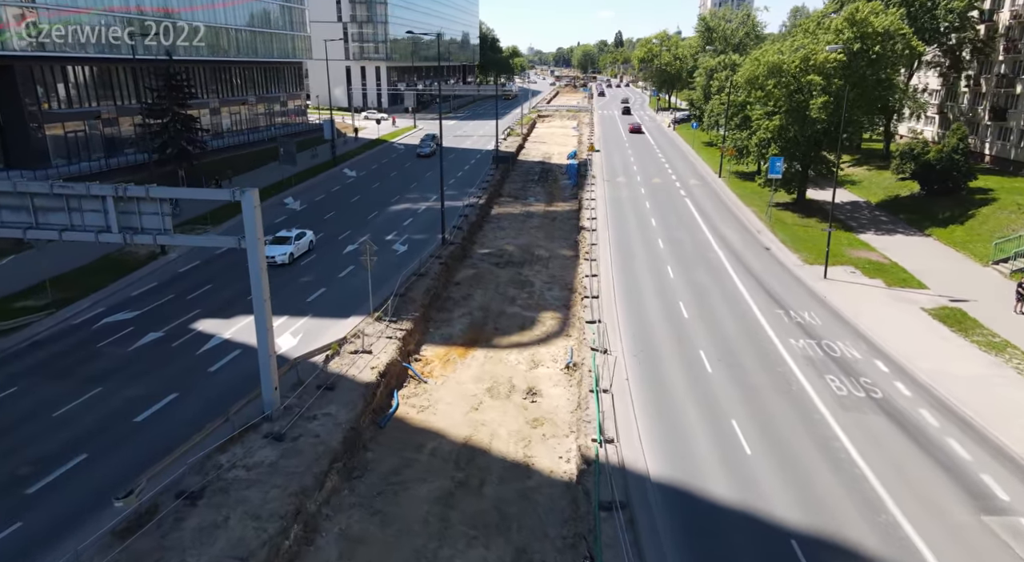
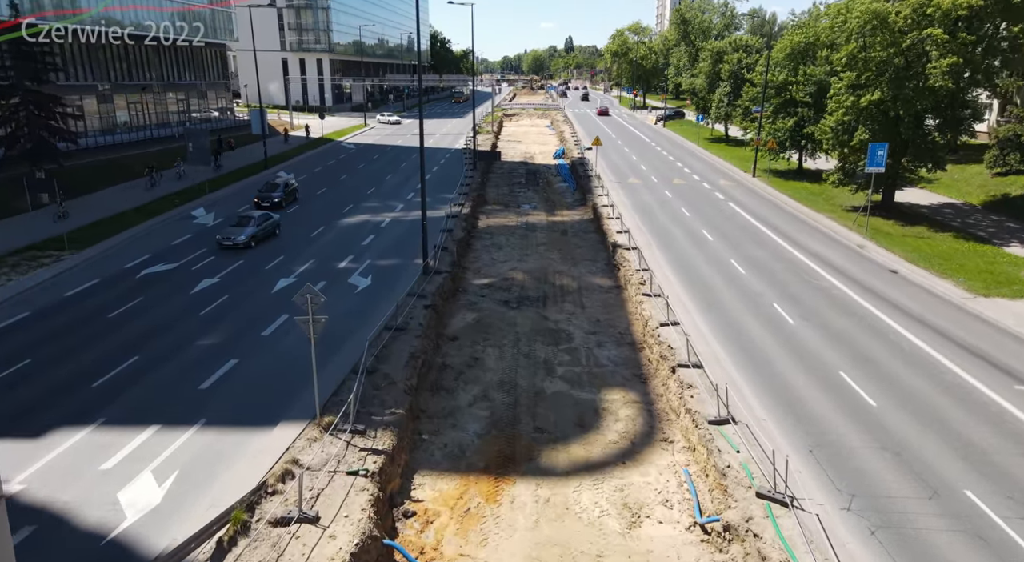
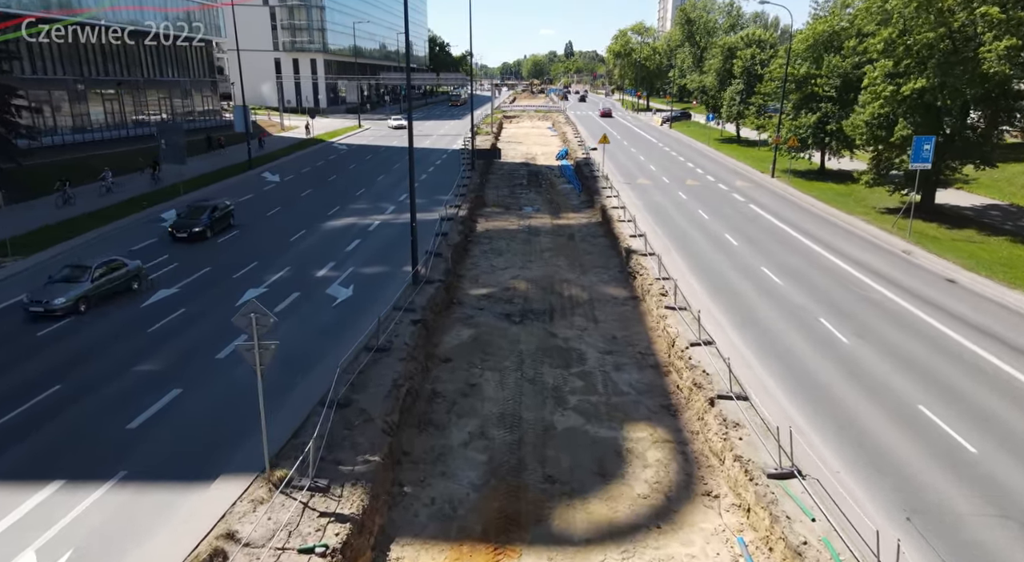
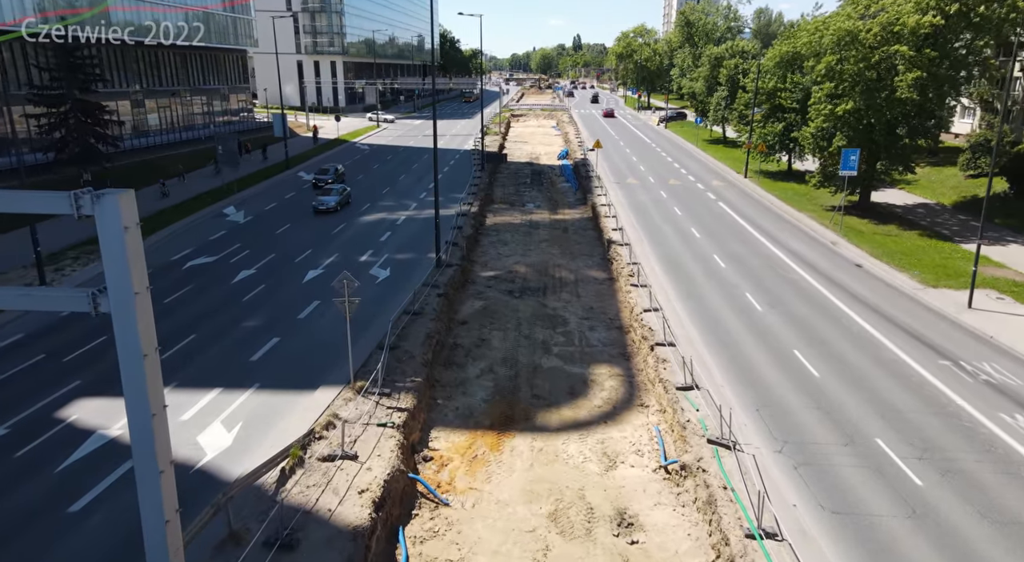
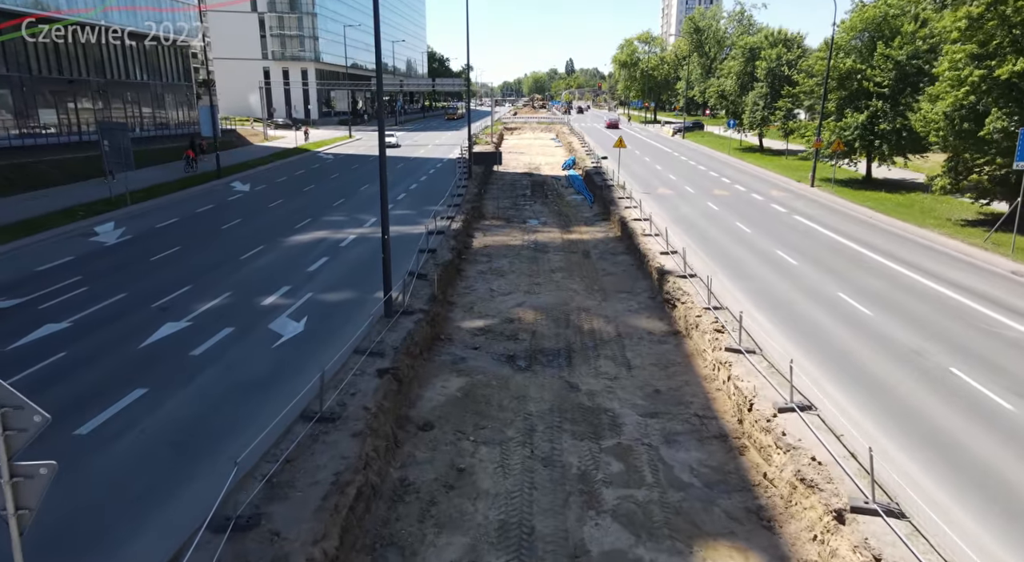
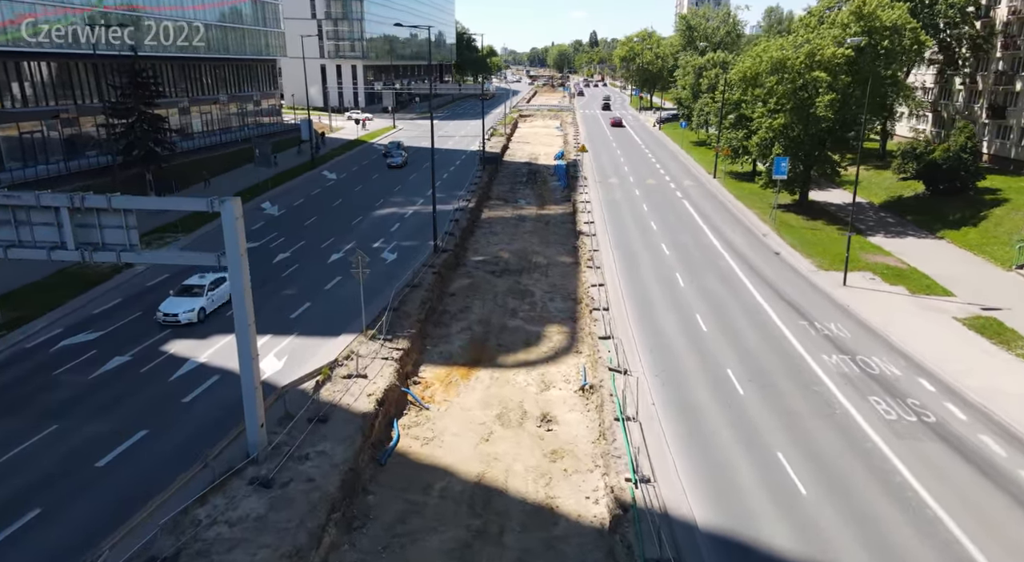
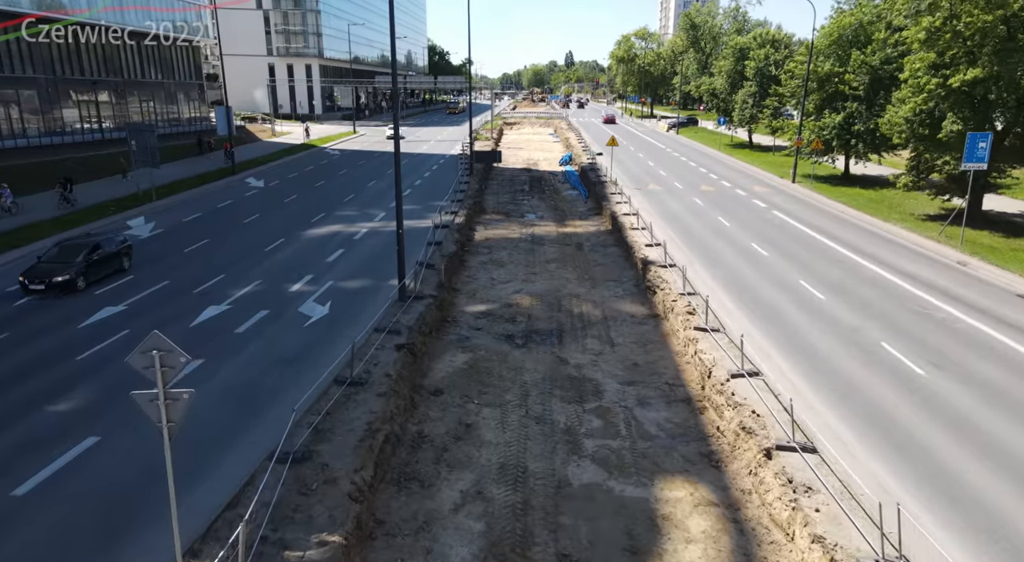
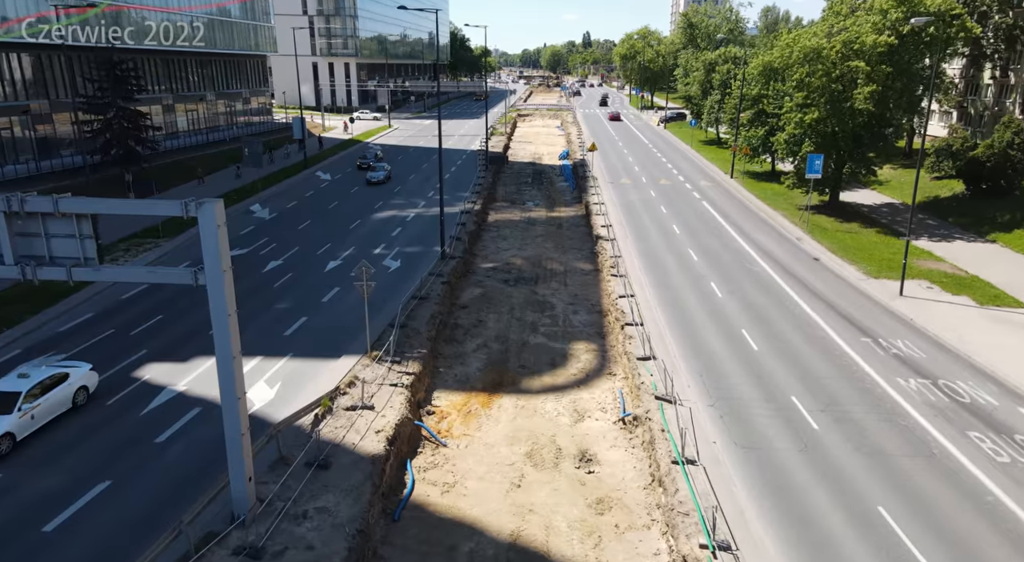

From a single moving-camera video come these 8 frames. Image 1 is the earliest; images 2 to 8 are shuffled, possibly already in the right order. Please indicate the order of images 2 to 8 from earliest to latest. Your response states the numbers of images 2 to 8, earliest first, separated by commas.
6, 8, 4, 2, 3, 7, 5
